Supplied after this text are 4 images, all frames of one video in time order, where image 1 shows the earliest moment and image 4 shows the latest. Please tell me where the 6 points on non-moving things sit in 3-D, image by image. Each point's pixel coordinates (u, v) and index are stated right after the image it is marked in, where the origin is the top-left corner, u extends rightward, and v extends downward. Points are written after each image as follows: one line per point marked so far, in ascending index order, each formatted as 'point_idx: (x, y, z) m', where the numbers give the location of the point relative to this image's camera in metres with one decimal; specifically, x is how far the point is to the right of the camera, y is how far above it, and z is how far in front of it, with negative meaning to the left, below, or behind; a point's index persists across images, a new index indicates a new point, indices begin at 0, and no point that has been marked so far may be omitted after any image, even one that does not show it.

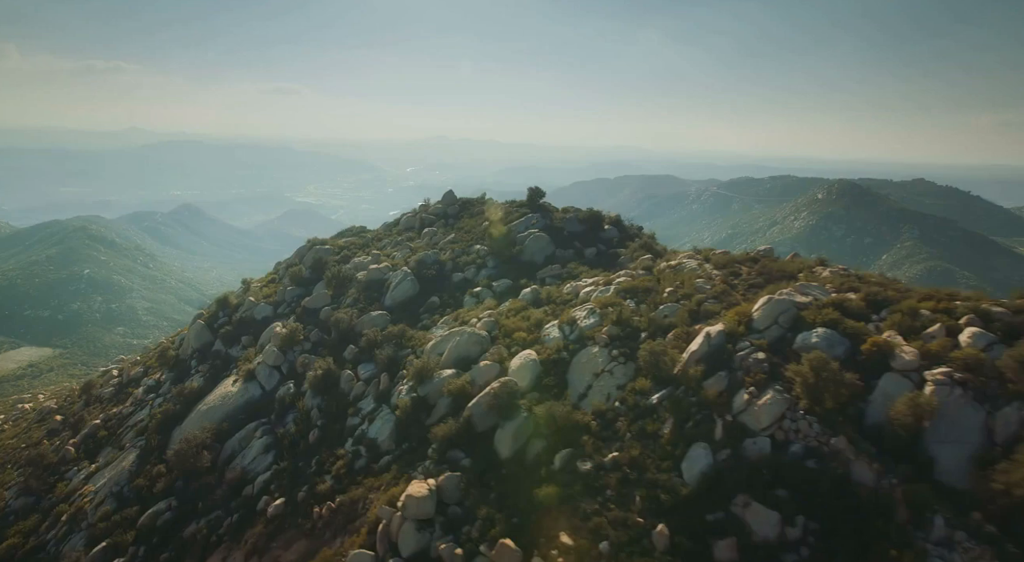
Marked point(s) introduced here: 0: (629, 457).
0: (+3.5, -5.1, +18.6) m
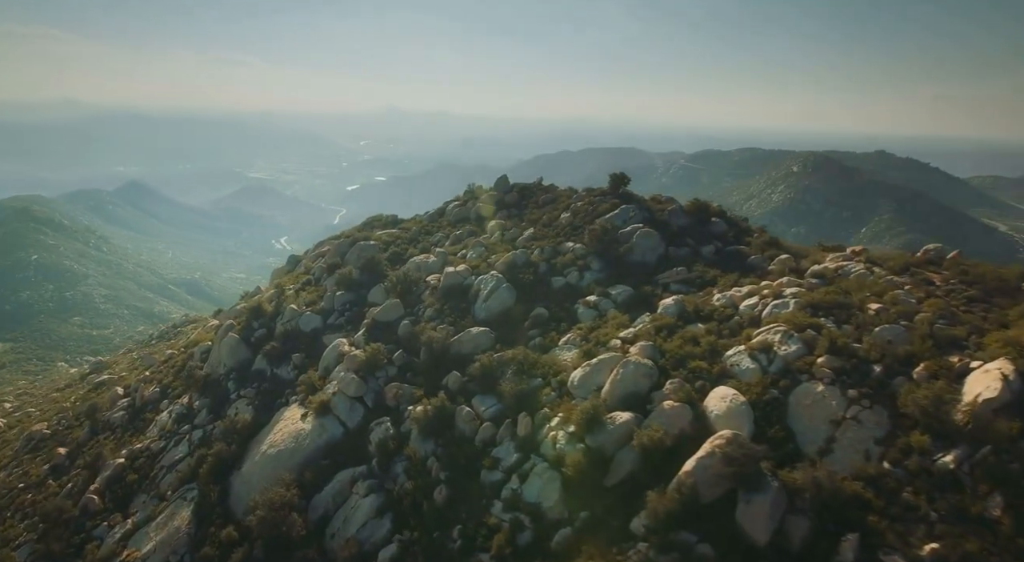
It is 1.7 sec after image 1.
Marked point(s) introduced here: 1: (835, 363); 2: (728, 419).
0: (+9.9, -6.0, +14.1) m
1: (+9.8, -2.5, +19.3) m
2: (+6.3, -4.1, +18.7) m
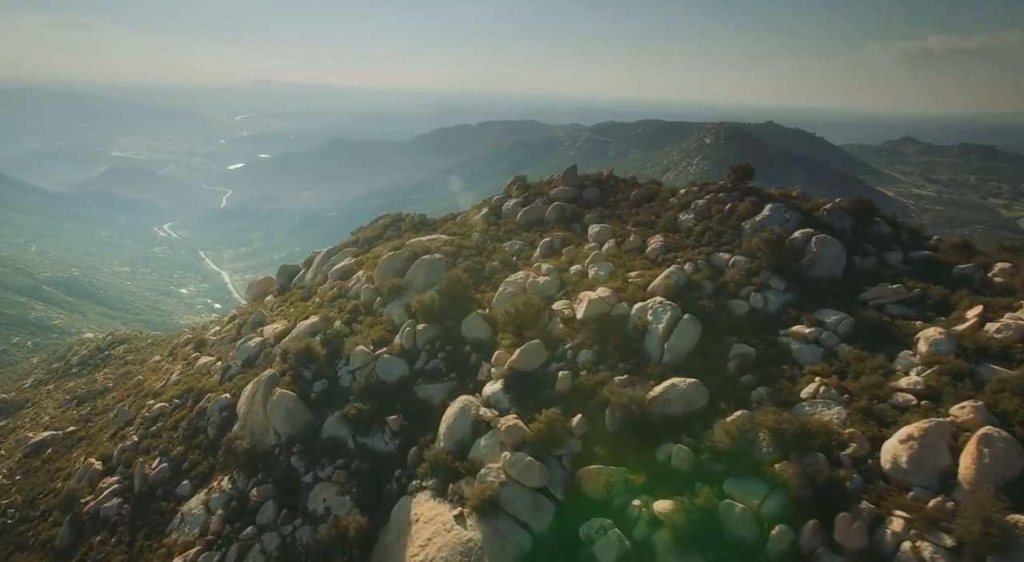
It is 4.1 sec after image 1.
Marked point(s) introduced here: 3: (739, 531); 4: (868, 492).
0: (+19.4, -7.1, +9.8) m
1: (+18.2, -3.5, +14.8) m
2: (+15.0, -5.3, +13.7) m
3: (+6.2, -6.8, +17.3) m
4: (+9.5, -5.6, +16.9) m
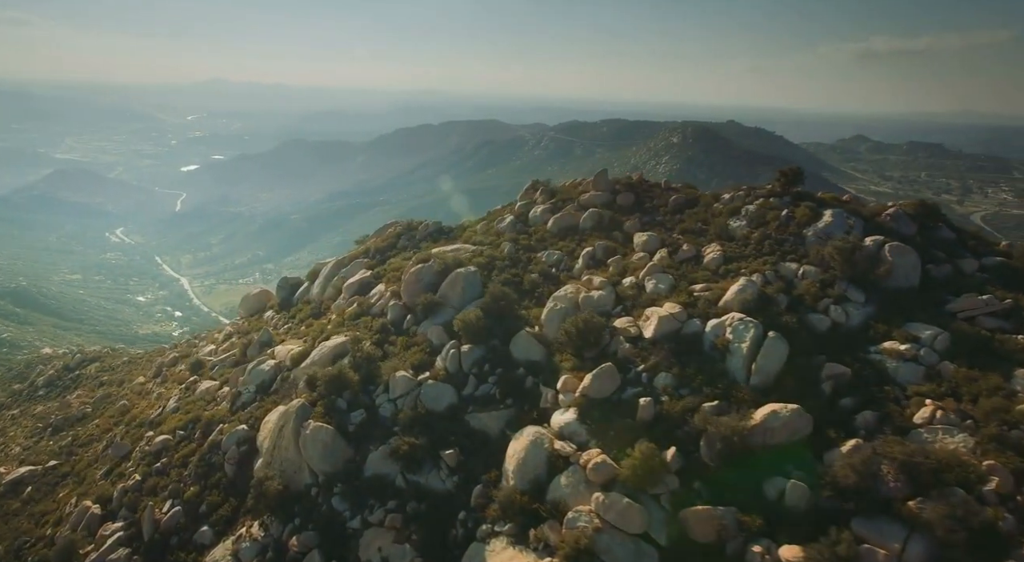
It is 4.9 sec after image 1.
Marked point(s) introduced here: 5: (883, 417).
0: (+22.7, -7.4, +8.8) m
1: (+21.2, -3.8, +13.7) m
2: (+18.1, -5.6, +12.5) m
3: (+9.1, -7.3, +15.6) m
4: (+12.4, -6.1, +15.4) m
5: (+11.2, -4.1, +19.2) m
